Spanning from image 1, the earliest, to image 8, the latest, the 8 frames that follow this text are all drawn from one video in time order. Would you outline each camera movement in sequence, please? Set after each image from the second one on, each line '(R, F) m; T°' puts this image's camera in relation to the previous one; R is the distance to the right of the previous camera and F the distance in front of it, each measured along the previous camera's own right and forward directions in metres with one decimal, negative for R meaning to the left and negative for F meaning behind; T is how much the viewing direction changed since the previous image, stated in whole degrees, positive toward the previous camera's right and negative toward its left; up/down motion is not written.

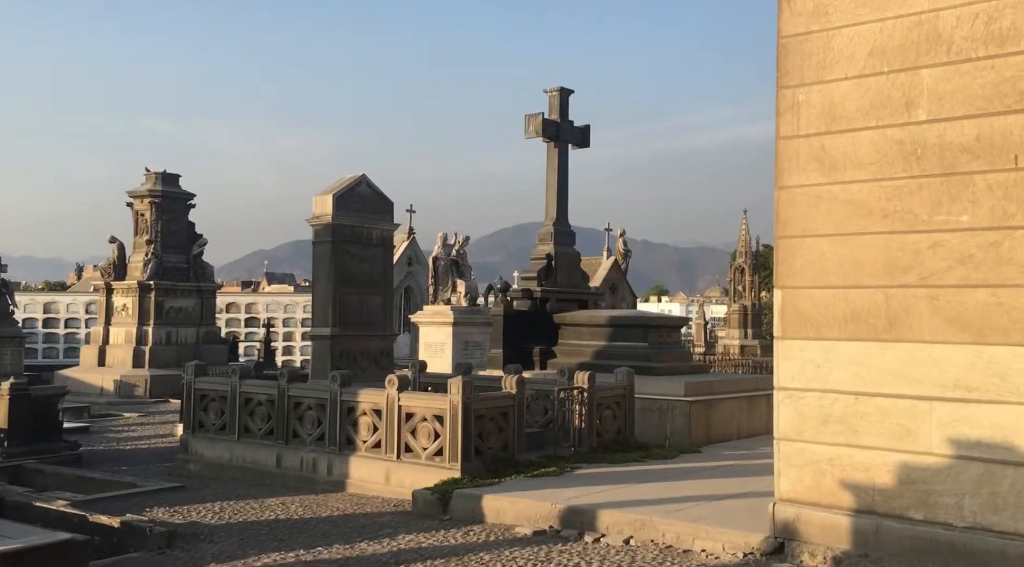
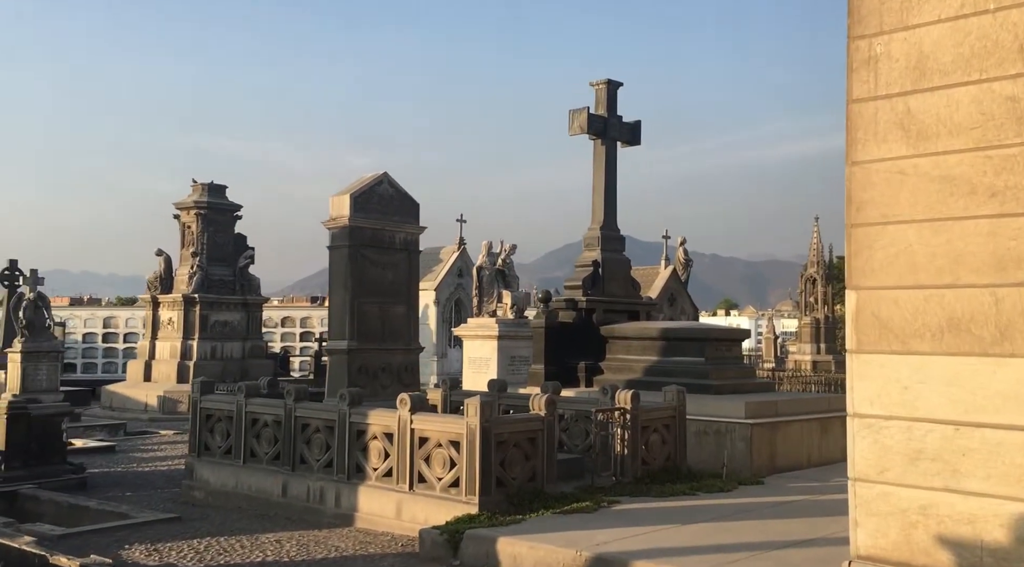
(+0.3, +1.4) m; -4°
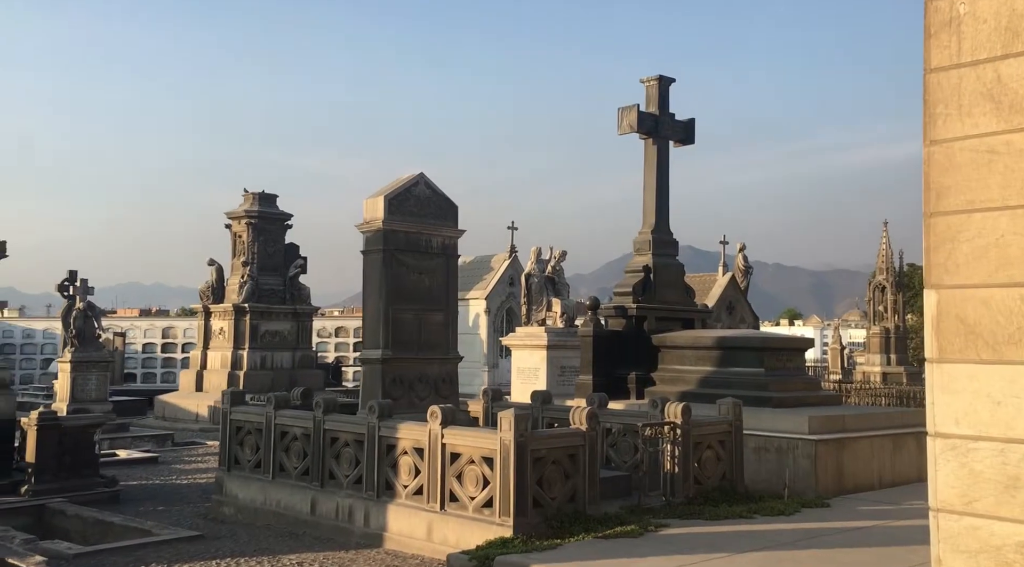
(+0.2, +0.7) m; -3°
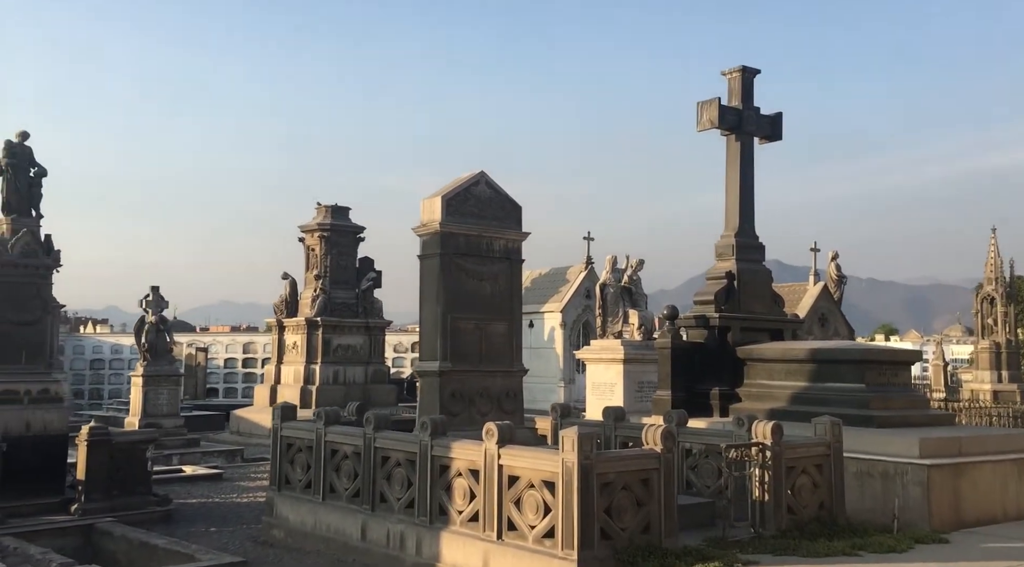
(+0.1, +1.0) m; -4°
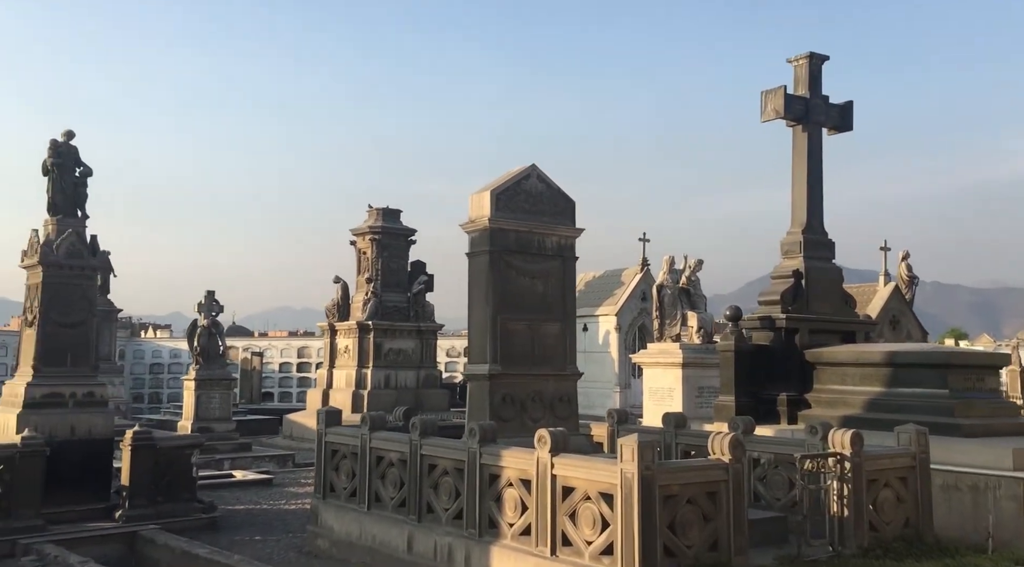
(0.0, +0.5) m; -3°
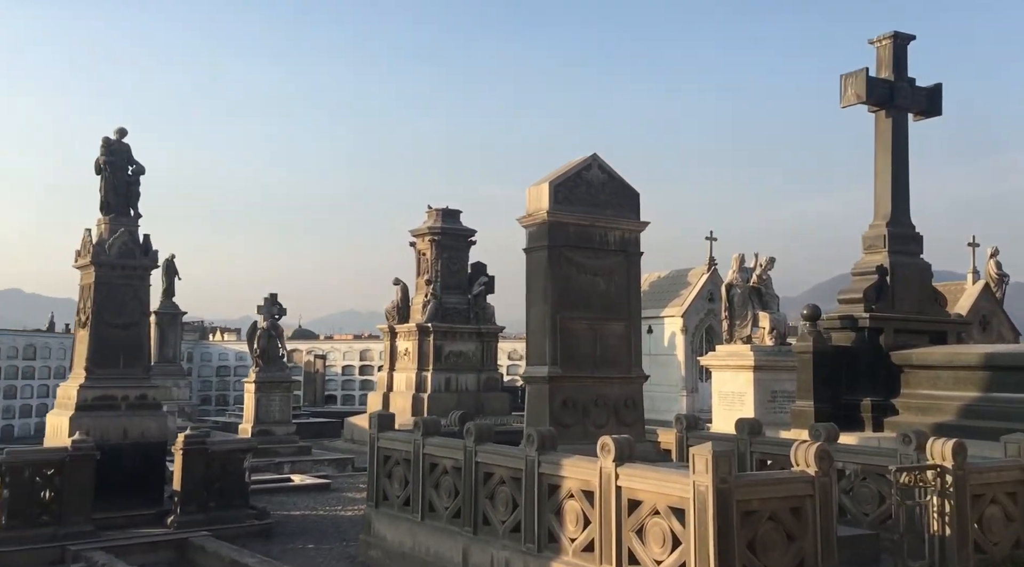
(0.0, +0.6) m; -3°
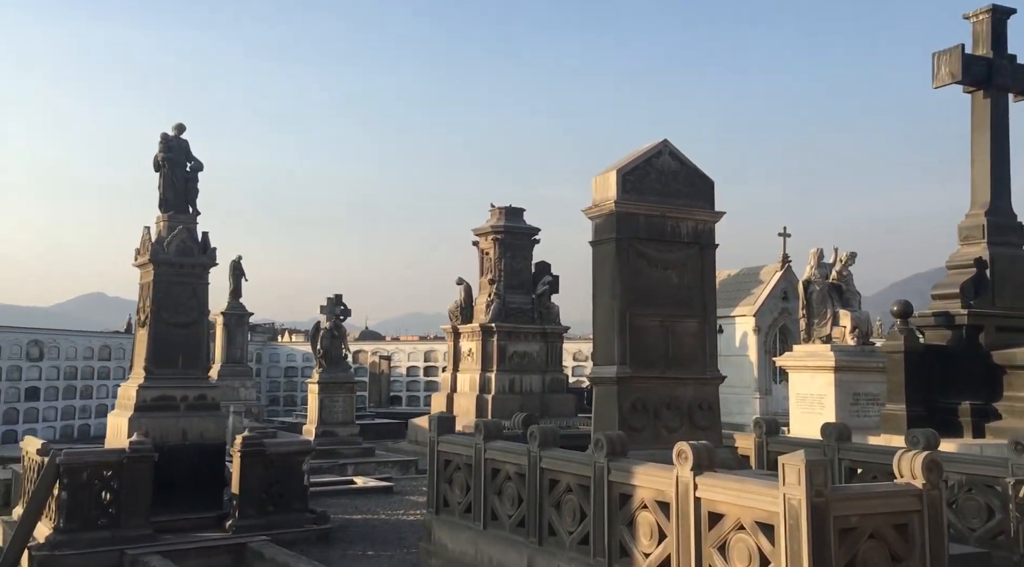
(0.0, +0.5) m; -3°
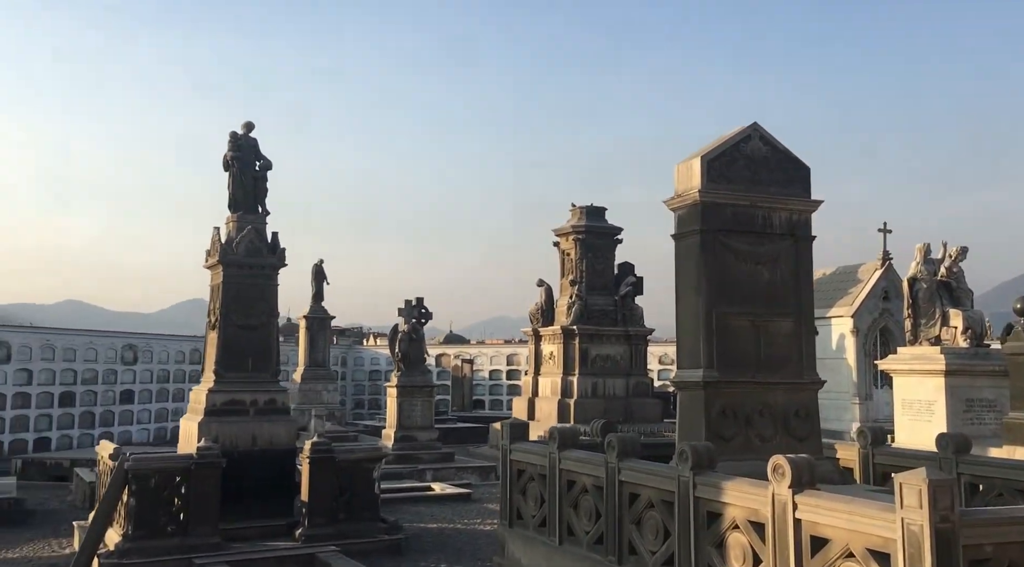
(+0.1, +0.6) m; -4°
